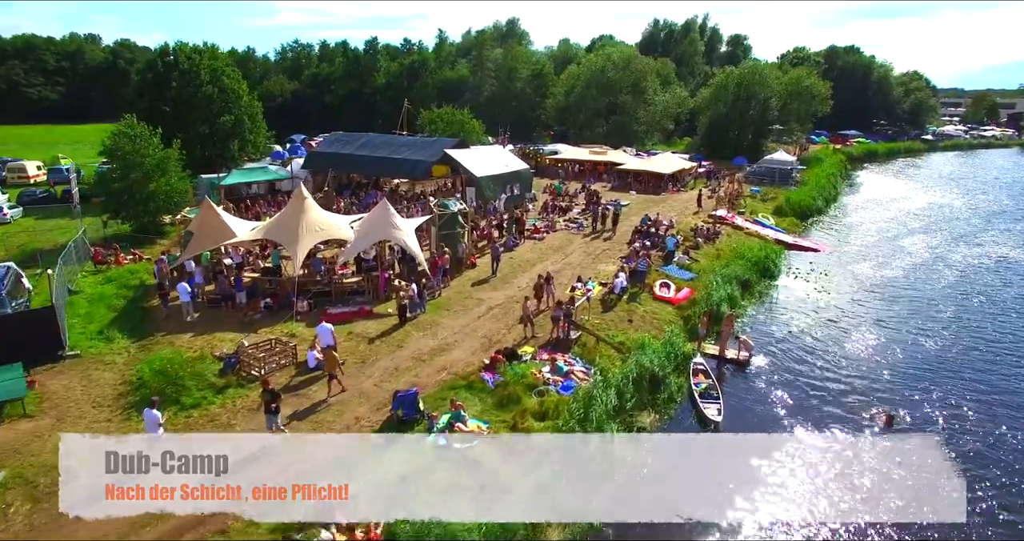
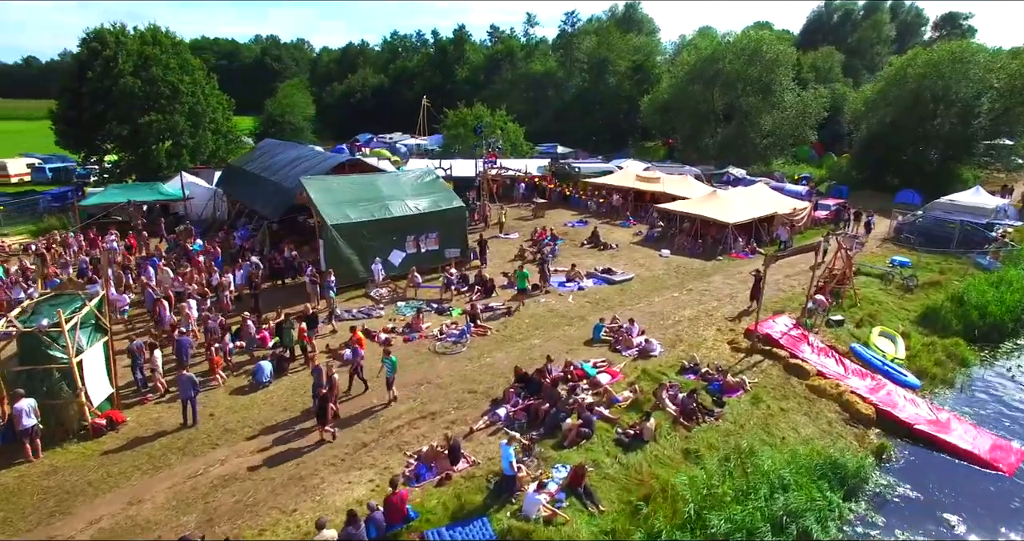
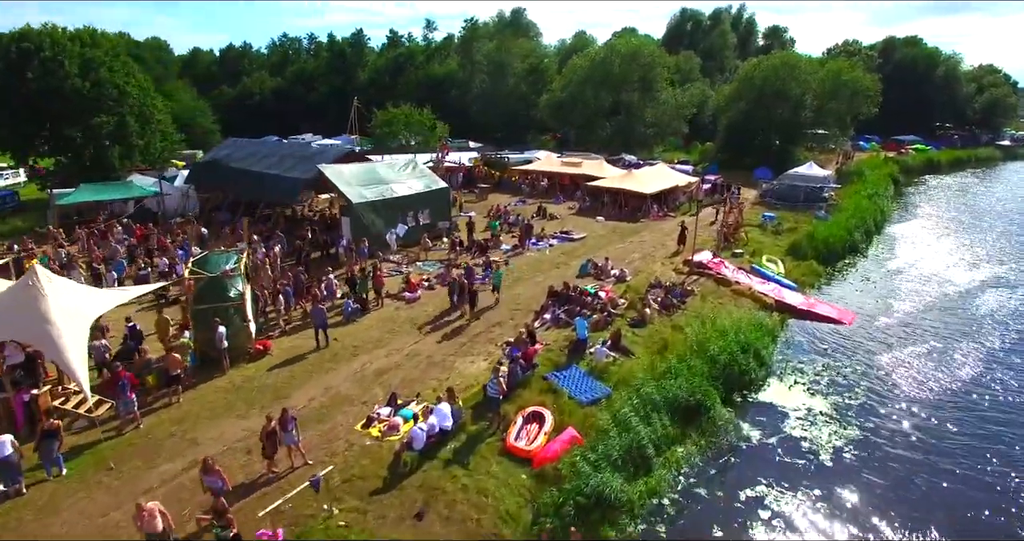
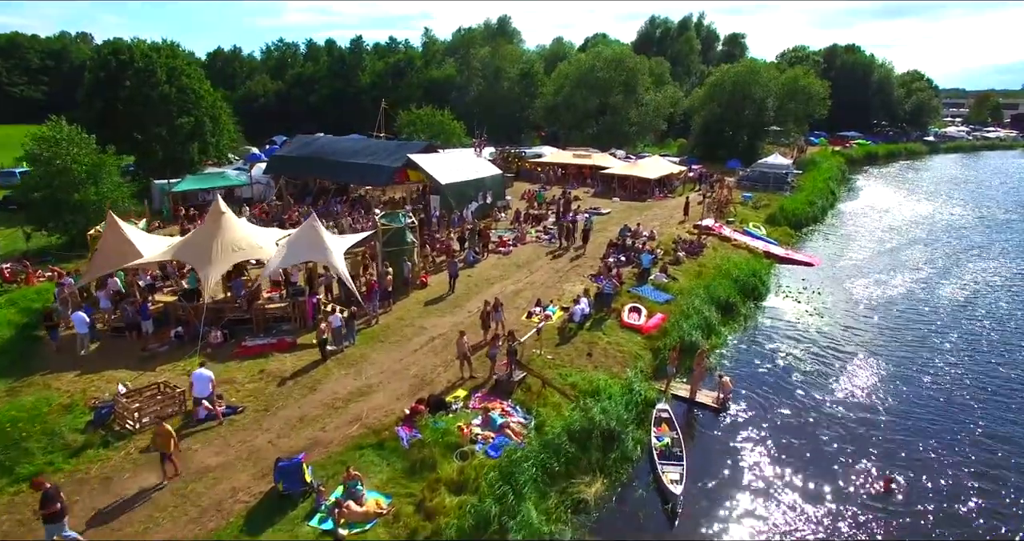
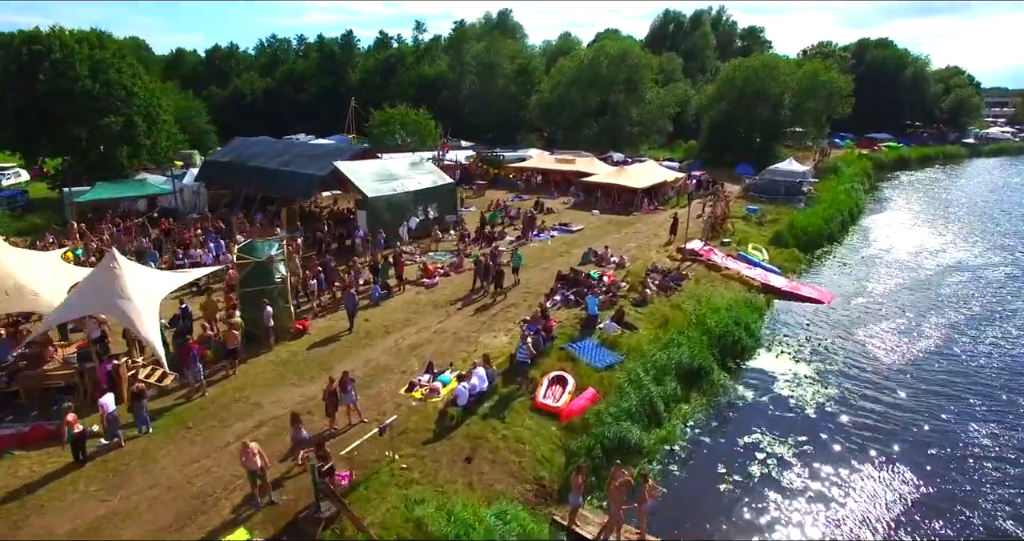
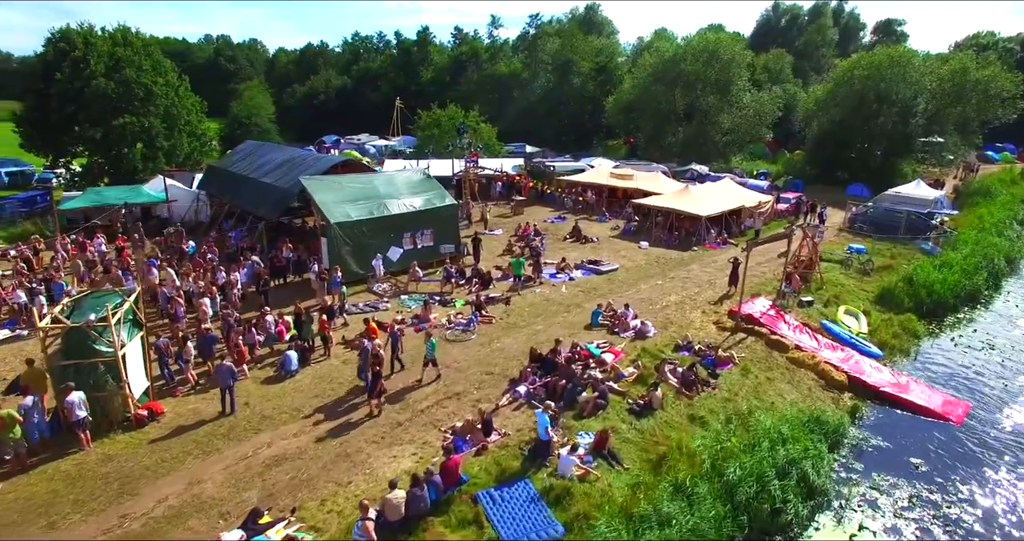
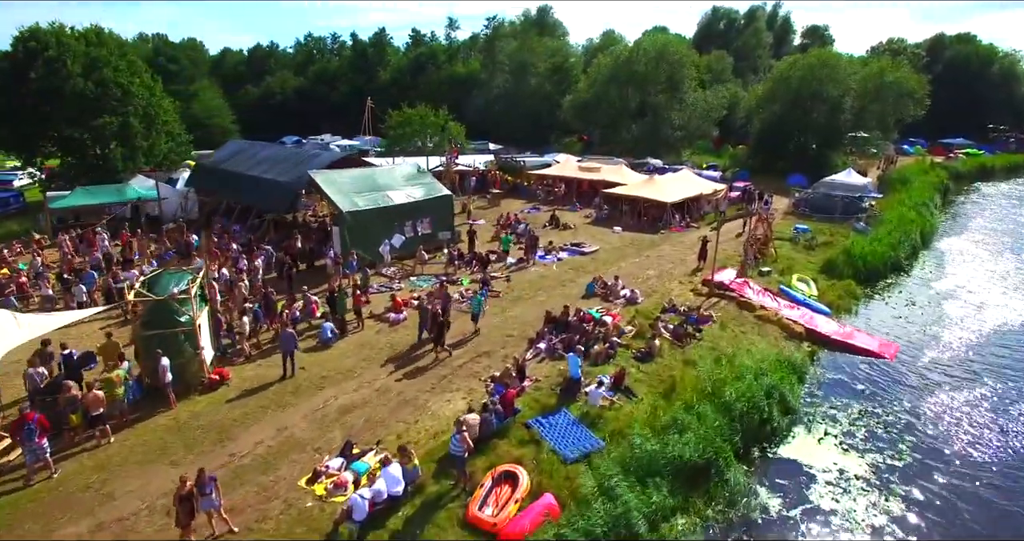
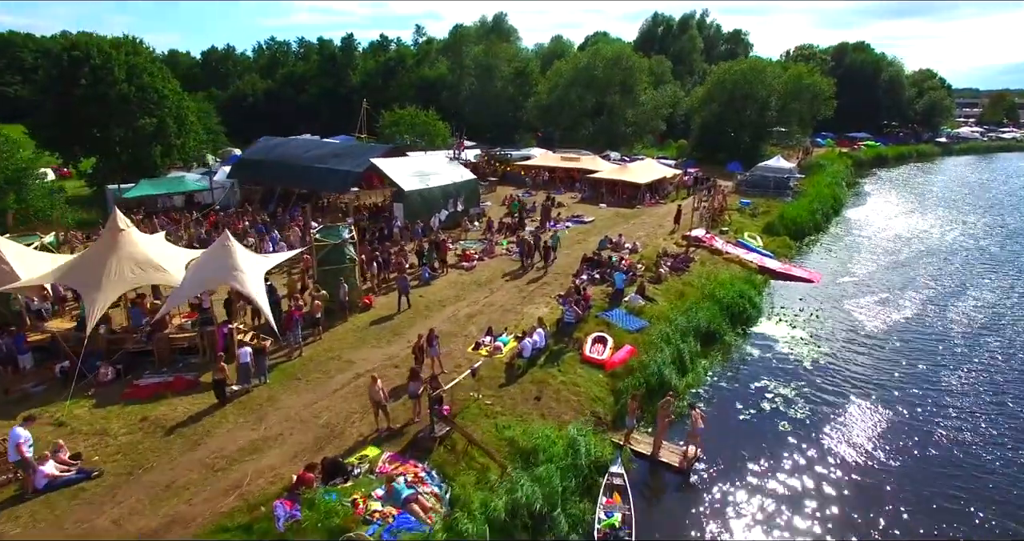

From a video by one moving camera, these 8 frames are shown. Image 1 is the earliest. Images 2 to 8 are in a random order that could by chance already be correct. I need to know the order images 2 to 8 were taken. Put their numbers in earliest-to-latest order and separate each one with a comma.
4, 8, 5, 3, 7, 6, 2
